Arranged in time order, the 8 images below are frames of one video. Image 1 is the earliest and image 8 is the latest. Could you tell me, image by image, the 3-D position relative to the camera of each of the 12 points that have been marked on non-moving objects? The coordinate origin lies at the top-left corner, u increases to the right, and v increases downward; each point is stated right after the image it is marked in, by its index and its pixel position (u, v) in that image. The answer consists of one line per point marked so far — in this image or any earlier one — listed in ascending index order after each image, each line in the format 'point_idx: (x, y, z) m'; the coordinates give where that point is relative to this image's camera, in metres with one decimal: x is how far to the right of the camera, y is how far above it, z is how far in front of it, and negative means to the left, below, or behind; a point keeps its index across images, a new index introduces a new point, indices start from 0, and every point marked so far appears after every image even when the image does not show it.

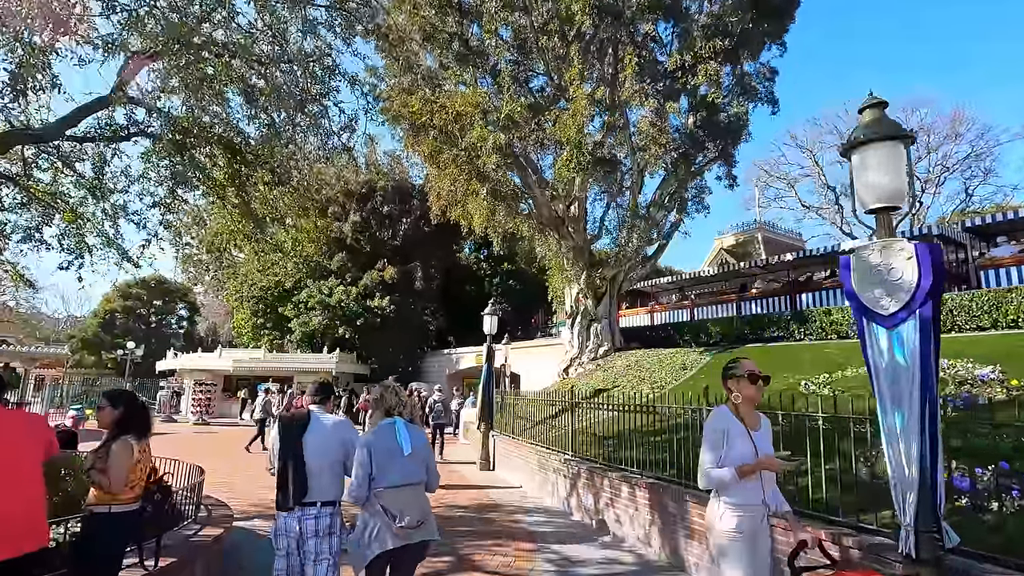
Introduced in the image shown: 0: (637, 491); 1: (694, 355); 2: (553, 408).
0: (+2.0, -3.2, +8.9) m
1: (+6.2, -2.2, +18.8) m
2: (+0.9, -2.9, +14.1) m
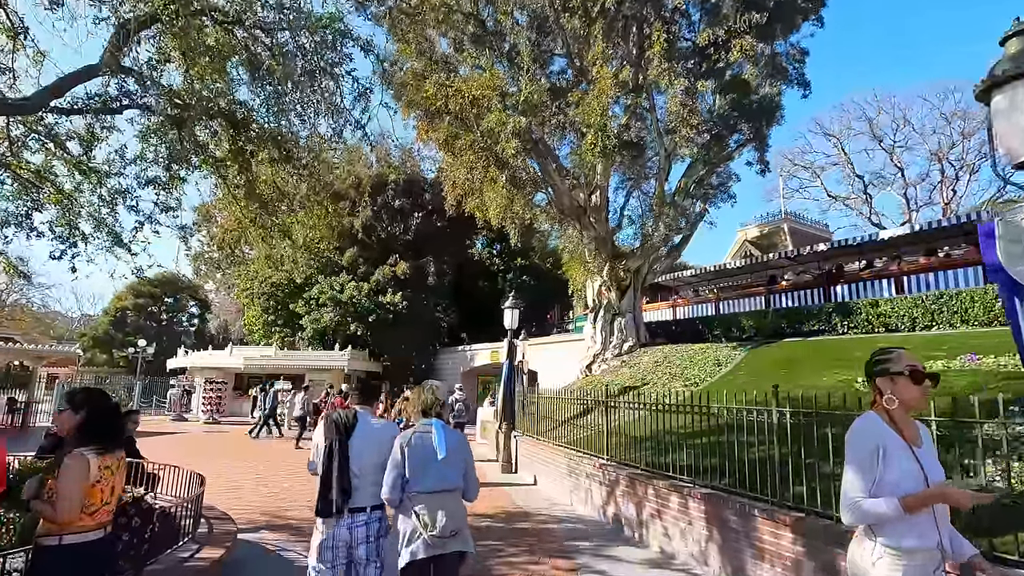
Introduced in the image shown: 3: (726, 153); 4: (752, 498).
0: (+2.5, -3.0, +7.9) m
1: (+6.8, -2.0, +17.7) m
2: (+1.6, -2.7, +13.1) m
3: (+7.3, +4.7, +19.5) m
4: (+3.1, -2.7, +7.2) m
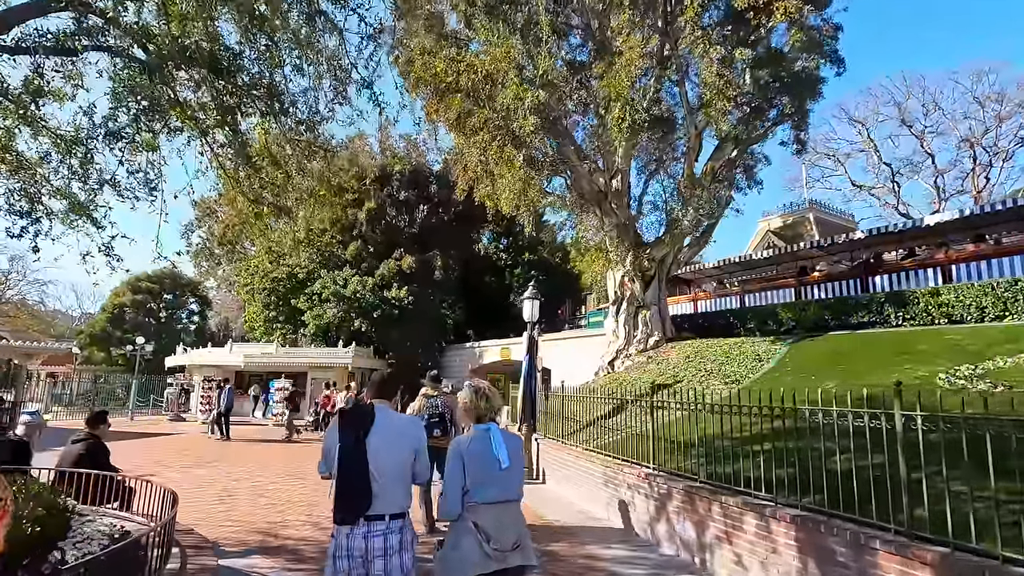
0: (+3.0, -2.7, +6.5) m
1: (+7.4, -1.6, +16.2) m
2: (+2.1, -2.4, +11.6) m
3: (+7.8, +5.0, +18.0) m
4: (+3.6, -2.4, +5.8) m
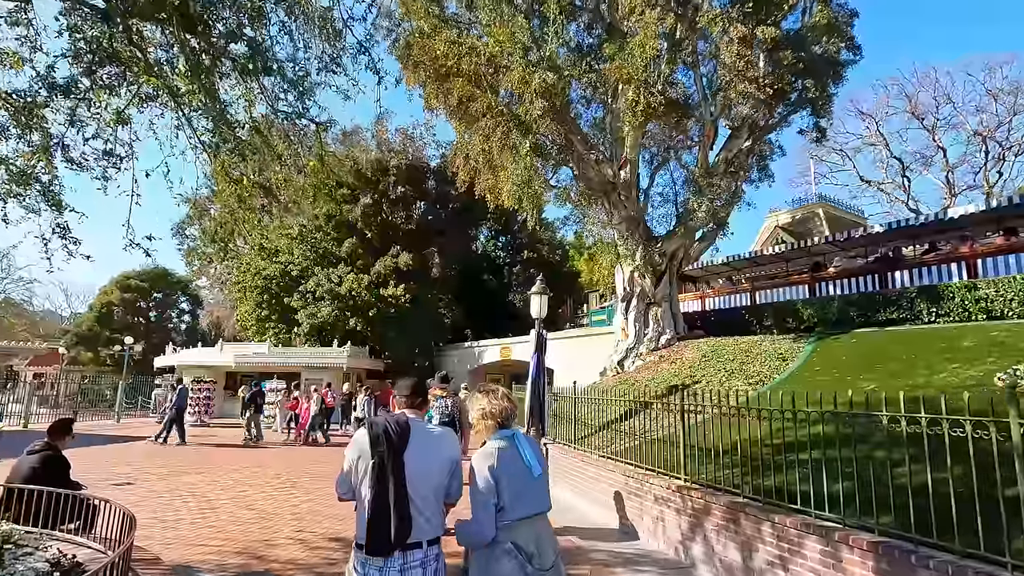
0: (+3.2, -2.6, +5.5) m
1: (+7.5, -1.5, +15.2) m
2: (+2.3, -2.2, +10.6) m
3: (+8.0, +5.1, +17.1) m
4: (+3.8, -2.3, +4.8) m
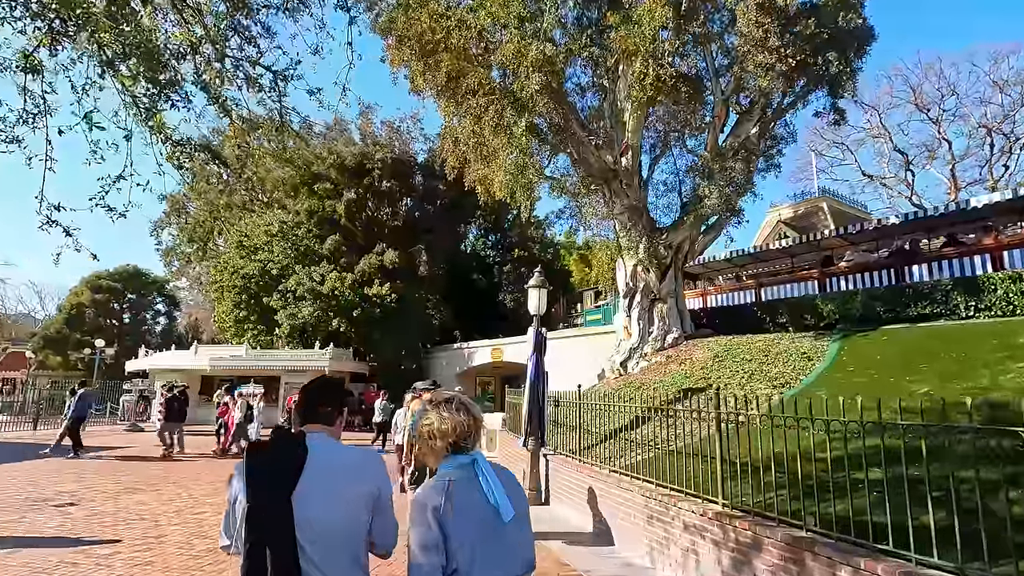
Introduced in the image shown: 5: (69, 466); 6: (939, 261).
0: (+3.3, -2.4, +4.1) m
1: (+7.4, -1.3, +13.9) m
2: (+2.2, -2.0, +9.2) m
3: (+7.8, +5.3, +15.7) m
4: (+3.9, -2.1, +3.4) m
5: (-12.8, -5.2, +16.3) m
6: (+13.6, +0.9, +18.0) m
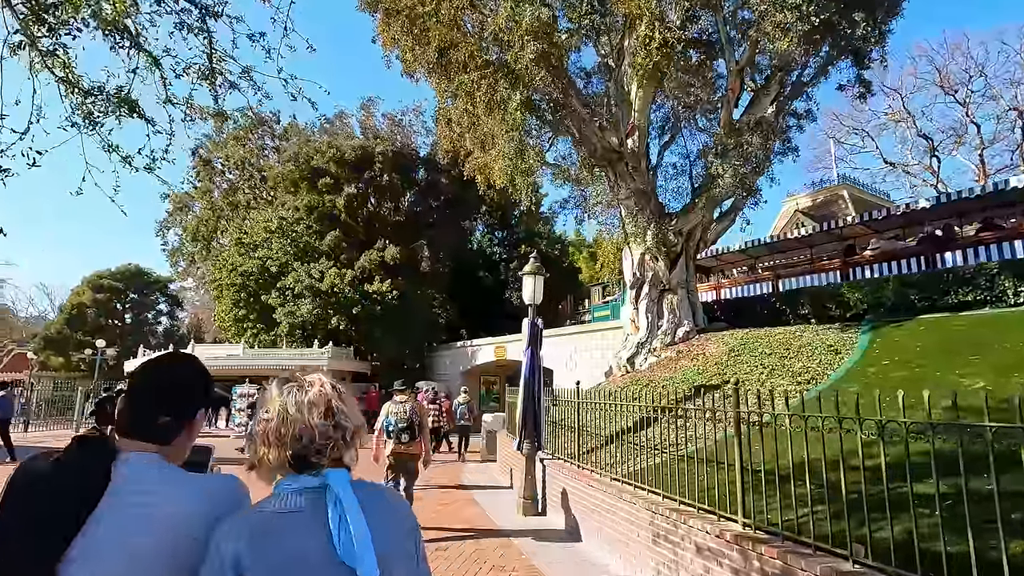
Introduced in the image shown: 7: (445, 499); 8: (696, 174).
0: (+3.0, -2.1, +2.8) m
1: (+7.3, -1.0, +12.5) m
2: (+2.0, -1.7, +7.9) m
3: (+7.7, +5.6, +14.4) m
4: (+3.6, -1.8, +2.1) m
5: (-12.8, -5.0, +15.4) m
6: (+13.6, +1.2, +16.5) m
7: (-1.5, -4.6, +12.3) m
8: (+5.5, +3.4, +16.9) m
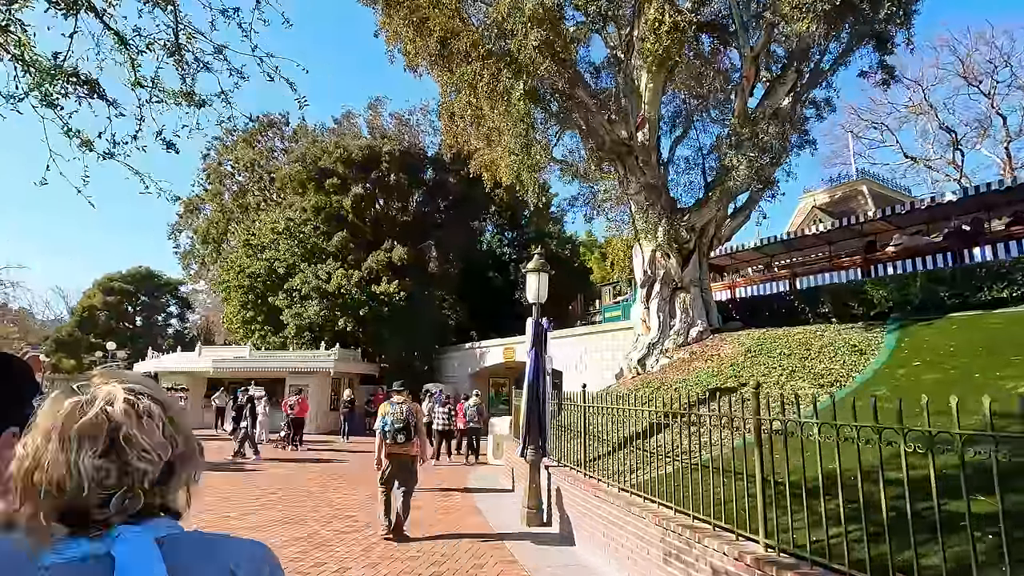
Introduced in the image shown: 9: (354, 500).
0: (+2.9, -2.0, +2.2) m
1: (+7.4, -0.9, +11.8) m
2: (+2.0, -1.7, +7.3) m
3: (+7.8, +5.7, +13.7) m
4: (+3.5, -1.7, +1.5) m
5: (-12.7, -5.0, +15.1) m
6: (+13.7, +1.3, +15.7) m
7: (-1.4, -4.6, +11.8) m
8: (+5.7, +3.4, +16.2) m
9: (-3.6, -4.8, +12.7) m
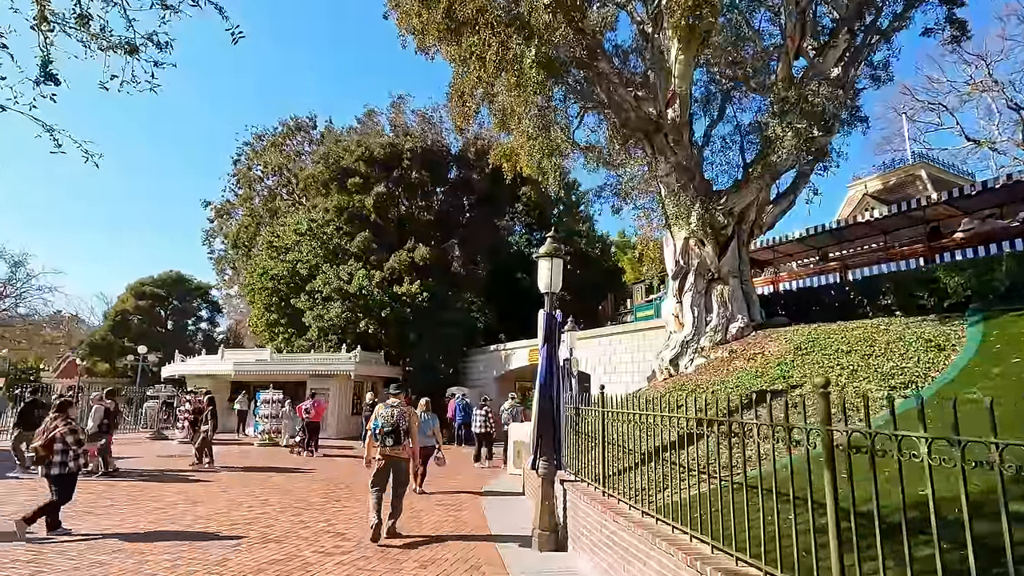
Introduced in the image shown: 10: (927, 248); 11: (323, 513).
0: (+2.5, -1.7, +0.6) m
1: (+7.6, -0.7, +10.0) m
2: (+2.0, -1.4, +5.8) m
3: (+8.0, +5.9, +11.9) m
4: (+3.0, -1.4, -0.1) m
5: (-12.2, -4.9, +14.5) m
6: (+14.1, +1.6, +13.5) m
7: (-1.1, -4.4, +10.5) m
8: (+6.1, +3.7, +14.5) m
9: (-3.3, -4.6, +11.5) m
10: (+12.6, +1.2, +17.1) m
11: (-3.9, -4.6, +11.5) m
